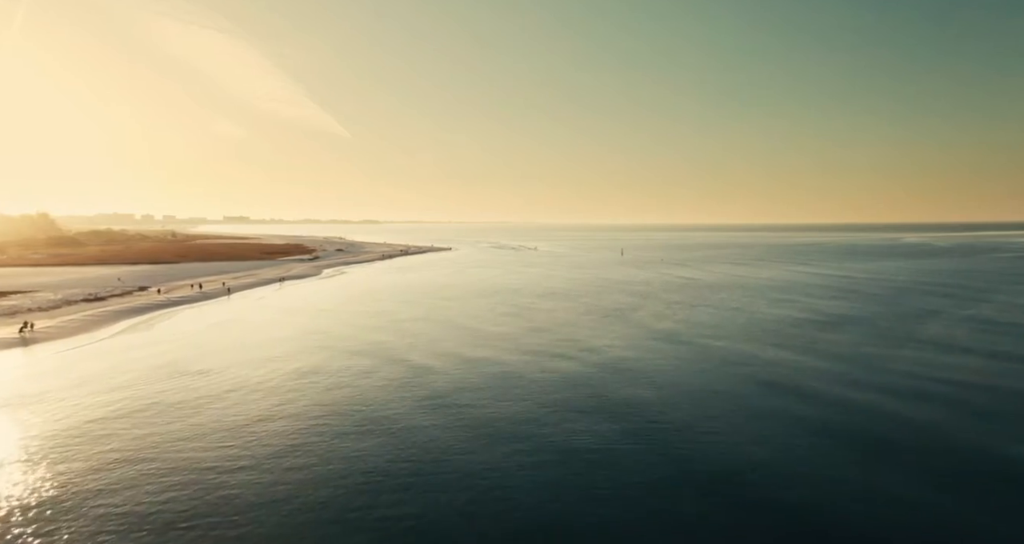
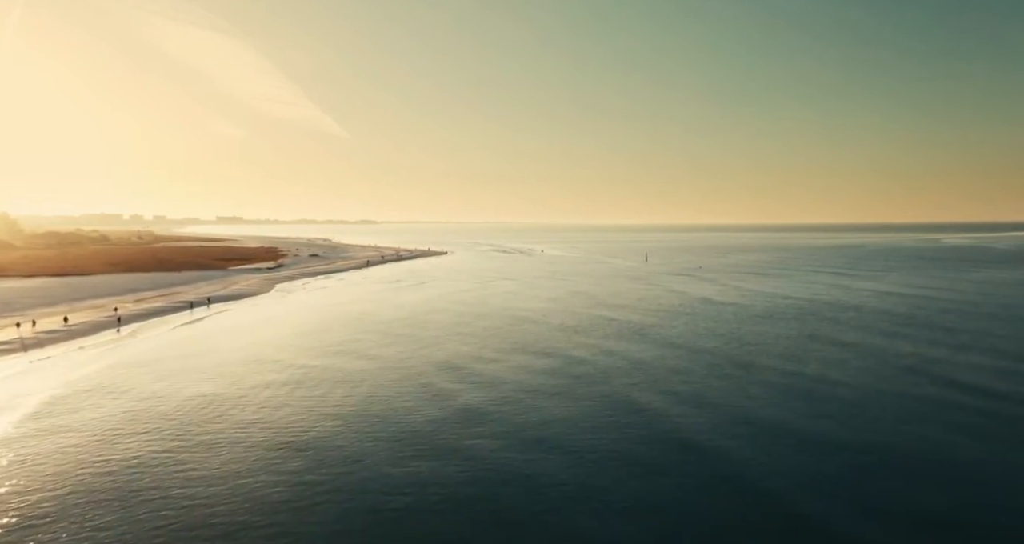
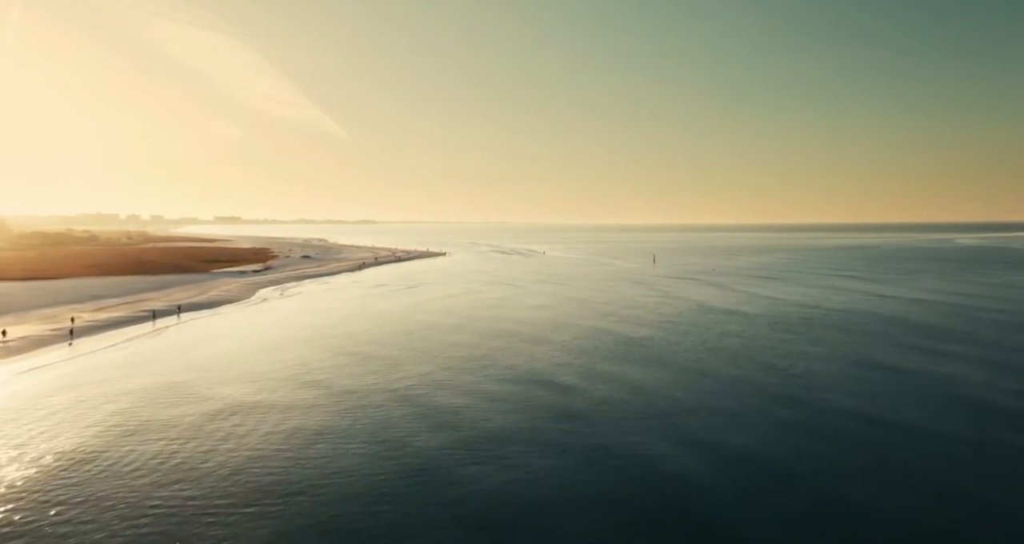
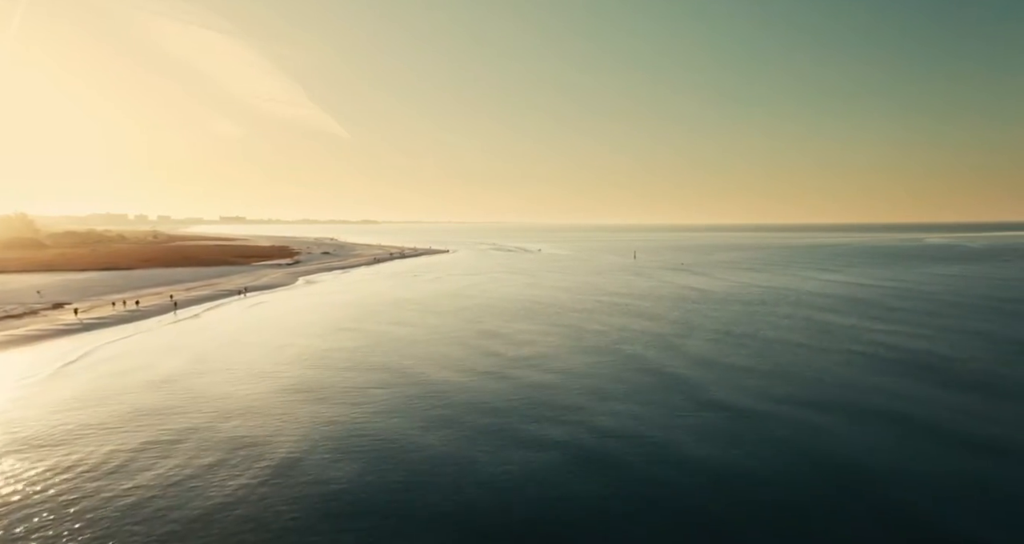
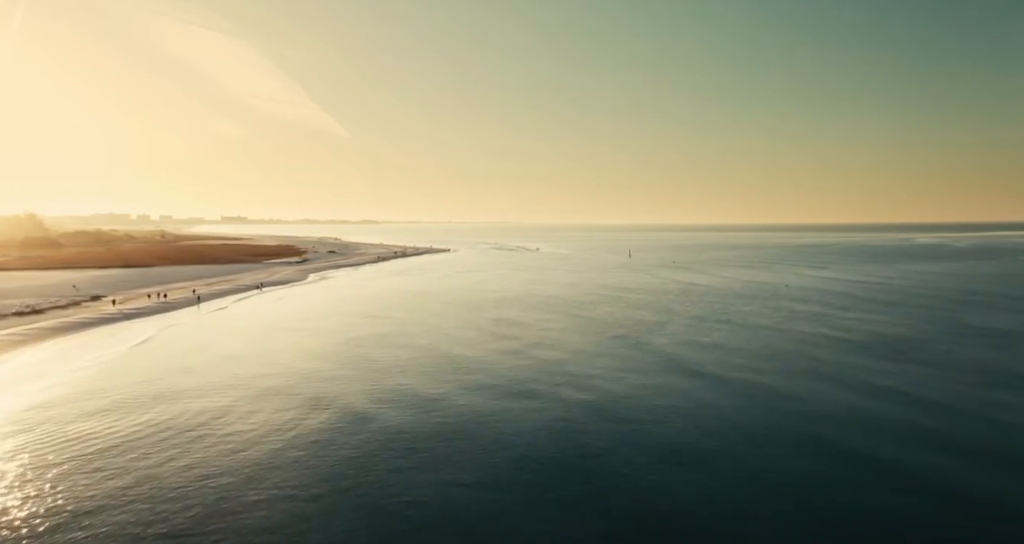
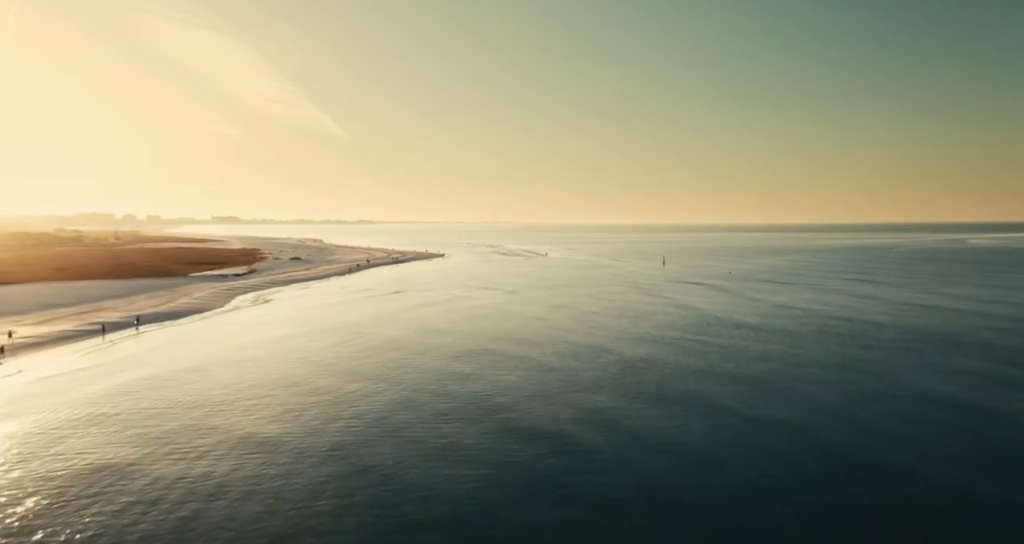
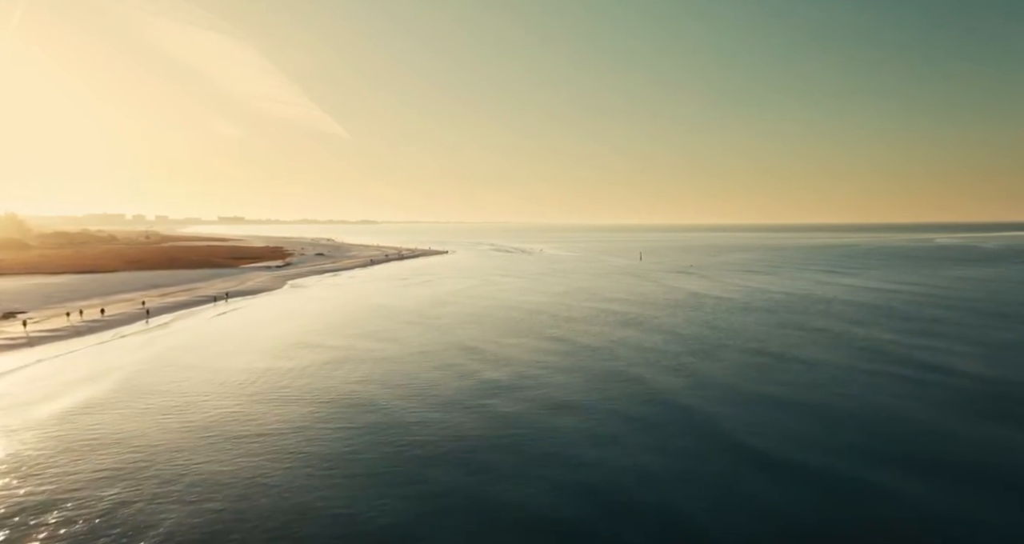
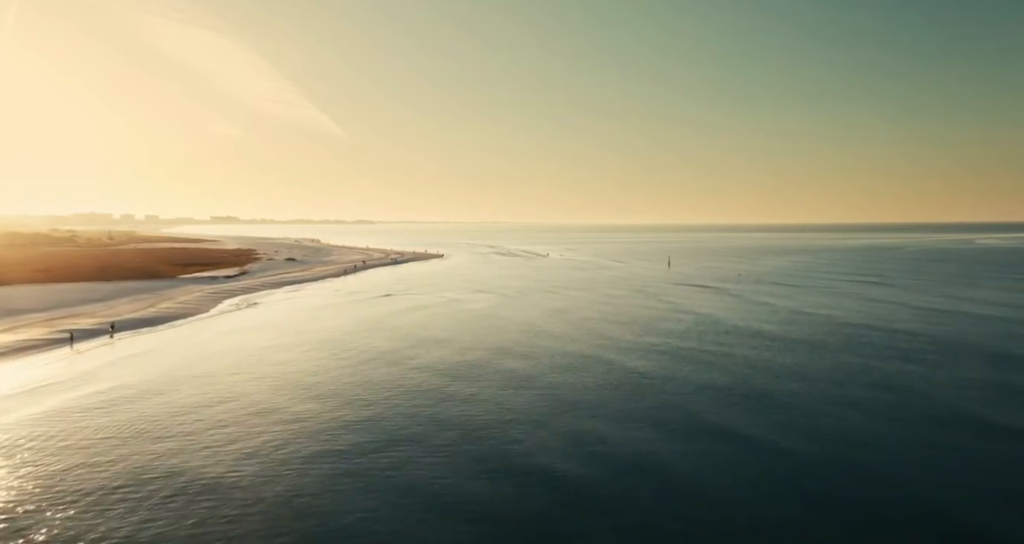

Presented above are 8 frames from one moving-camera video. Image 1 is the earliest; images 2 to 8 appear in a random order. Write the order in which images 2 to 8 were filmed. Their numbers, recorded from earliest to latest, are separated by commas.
5, 4, 7, 2, 3, 6, 8
